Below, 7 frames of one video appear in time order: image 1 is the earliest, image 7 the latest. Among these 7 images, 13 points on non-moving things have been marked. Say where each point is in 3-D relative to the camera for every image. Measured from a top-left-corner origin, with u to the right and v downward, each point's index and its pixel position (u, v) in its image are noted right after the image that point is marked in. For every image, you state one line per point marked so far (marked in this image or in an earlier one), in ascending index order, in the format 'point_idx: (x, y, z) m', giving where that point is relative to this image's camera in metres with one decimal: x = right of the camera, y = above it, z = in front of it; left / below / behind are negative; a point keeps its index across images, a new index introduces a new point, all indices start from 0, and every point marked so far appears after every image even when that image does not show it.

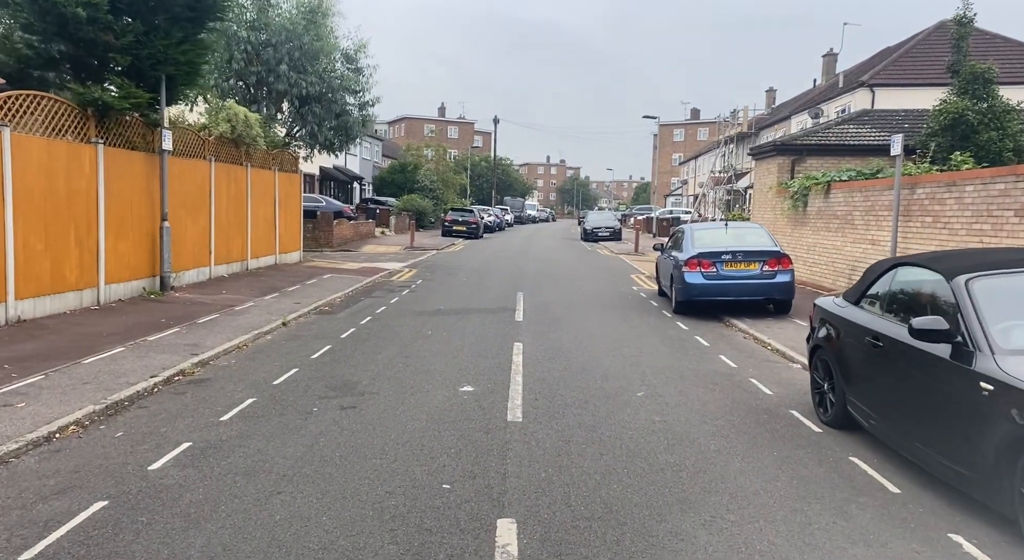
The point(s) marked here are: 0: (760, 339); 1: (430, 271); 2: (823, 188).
0: (+3.5, -0.8, +10.5) m
1: (-2.2, +0.2, +19.3) m
2: (+6.5, +1.9, +15.3) m
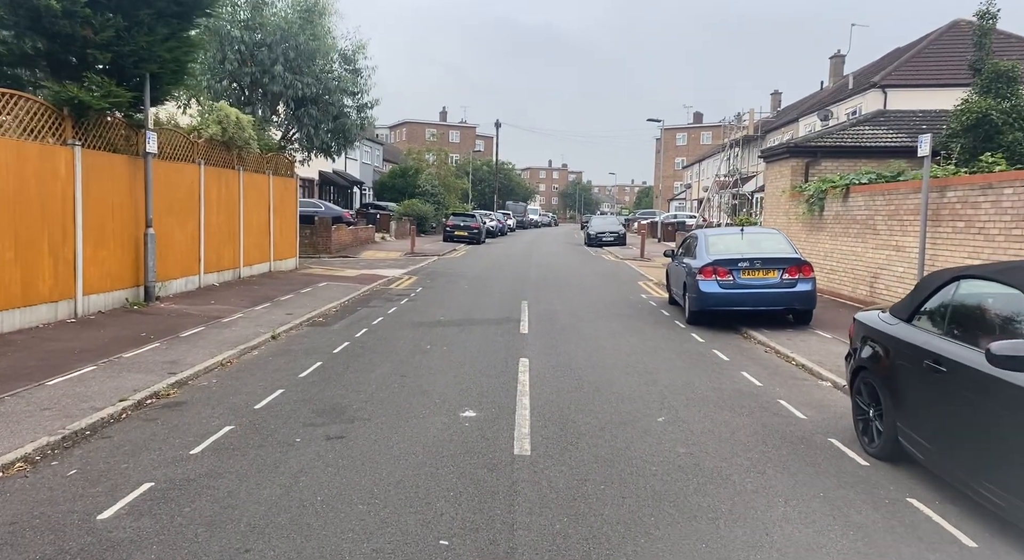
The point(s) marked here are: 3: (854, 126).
0: (+3.6, -1.0, +9.8) m
1: (-2.1, 0.0, +18.7) m
2: (+6.6, +1.8, +14.6) m
3: (+8.7, +3.9, +18.5) m
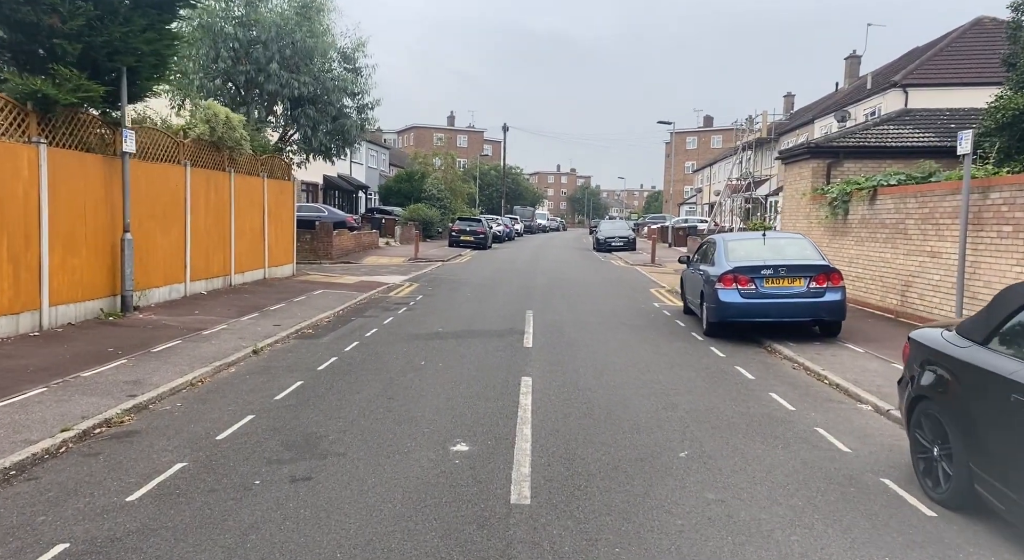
0: (+3.6, -1.1, +8.9) m
1: (-1.9, -0.1, +17.8) m
2: (+6.7, +1.6, +13.7) m
3: (+8.8, +3.7, +17.6) m
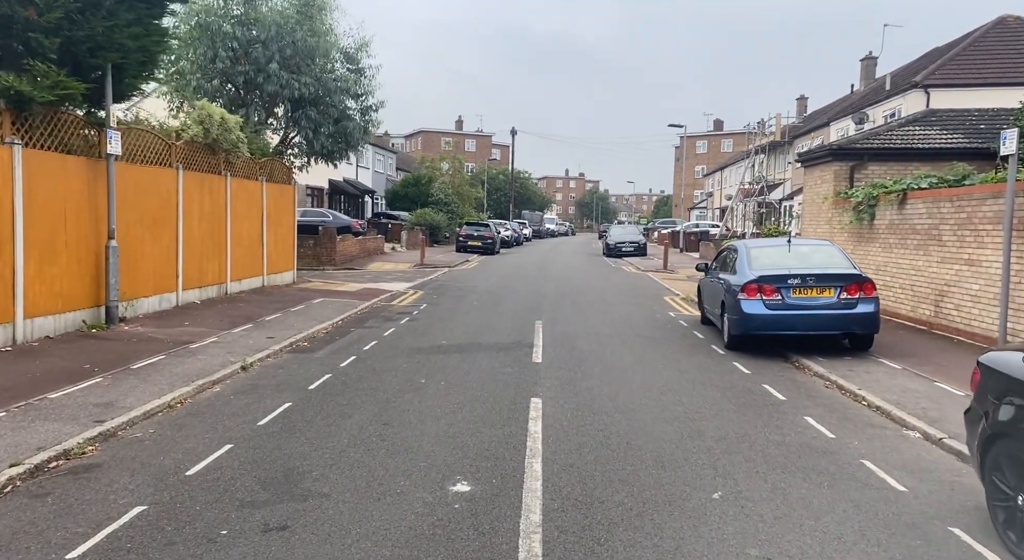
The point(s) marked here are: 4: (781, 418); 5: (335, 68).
0: (+3.7, -1.2, +8.1) m
1: (-1.7, -0.3, +17.2) m
2: (+6.8, +1.5, +12.9) m
3: (+9.0, +3.6, +16.8) m
4: (+2.5, -1.3, +6.9) m
5: (-4.5, +5.3, +18.4) m
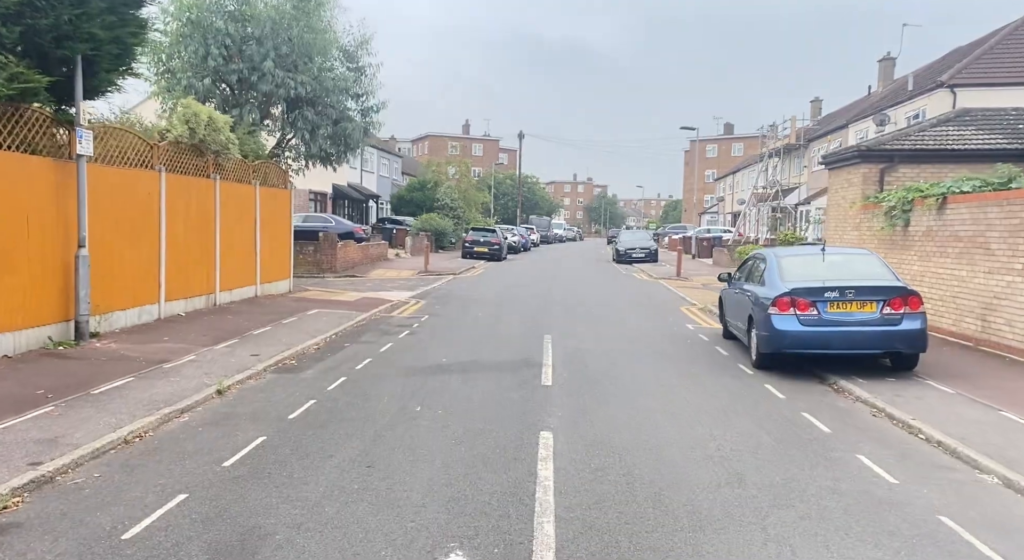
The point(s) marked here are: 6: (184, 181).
0: (+3.8, -1.4, +7.2) m
1: (-1.6, -0.5, +16.3) m
2: (+6.9, +1.3, +12.0) m
3: (+9.2, +3.4, +15.8) m
4: (+2.6, -1.4, +5.9) m
5: (-4.3, +5.1, +17.5) m
6: (-5.5, +1.7, +12.2) m
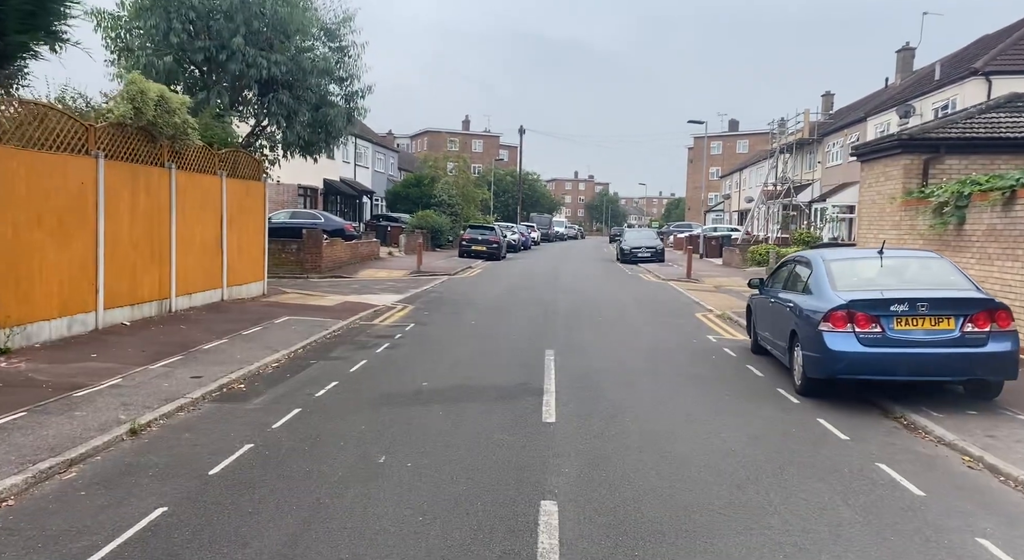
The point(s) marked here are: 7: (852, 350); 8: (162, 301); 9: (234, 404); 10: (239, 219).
0: (+3.7, -1.5, +5.5) m
1: (-1.6, -0.6, +14.6) m
2: (+6.9, +1.2, +10.3) m
3: (+9.1, +3.3, +14.1) m
4: (+2.5, -1.5, +4.3) m
5: (-4.3, +5.1, +15.9) m
6: (-5.6, +1.6, +10.6) m
7: (+3.4, -0.7, +7.3) m
8: (-5.5, -0.3, +11.5) m
9: (-2.8, -1.2, +7.2) m
10: (-5.3, +1.2, +14.2) m
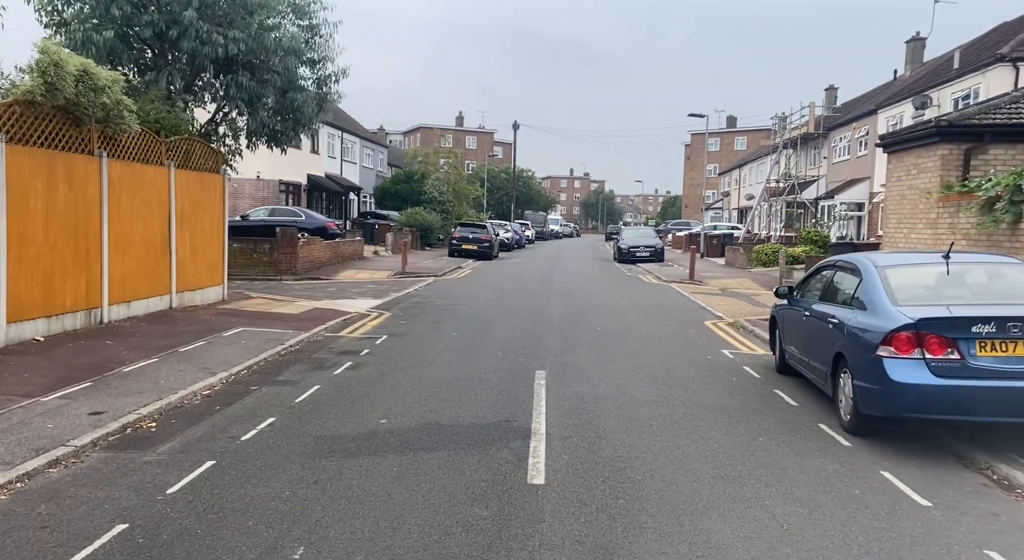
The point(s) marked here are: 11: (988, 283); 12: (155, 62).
0: (+3.6, -1.6, +4.0) m
1: (-1.8, -0.7, +13.0) m
2: (+6.7, +1.1, +8.8) m
3: (+8.9, +3.2, +12.6) m
4: (+2.4, -1.7, +2.7) m
5: (-4.5, +5.0, +14.2) m
6: (-5.7, +1.5, +8.9) m
7: (+3.2, -0.8, +5.8) m
8: (-5.7, -0.4, +9.9) m
9: (-2.9, -1.3, +5.6) m
10: (-5.5, +1.1, +12.6) m
11: (+4.3, 0.0, +6.6) m
12: (-6.6, +4.1, +13.5) m
